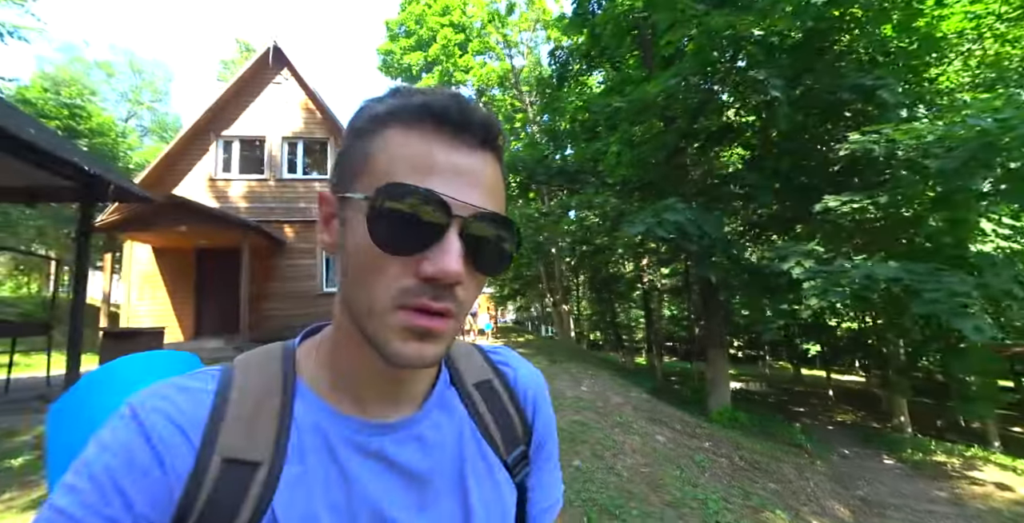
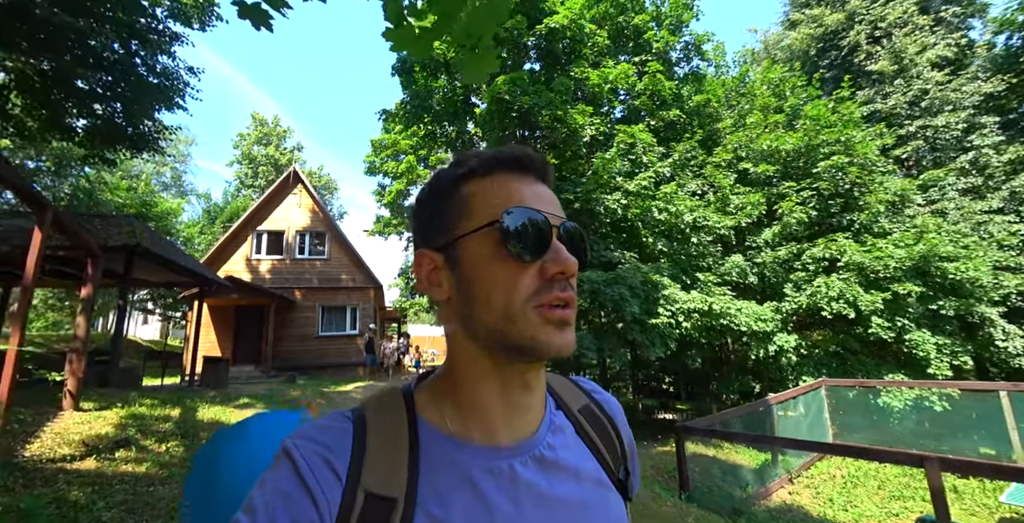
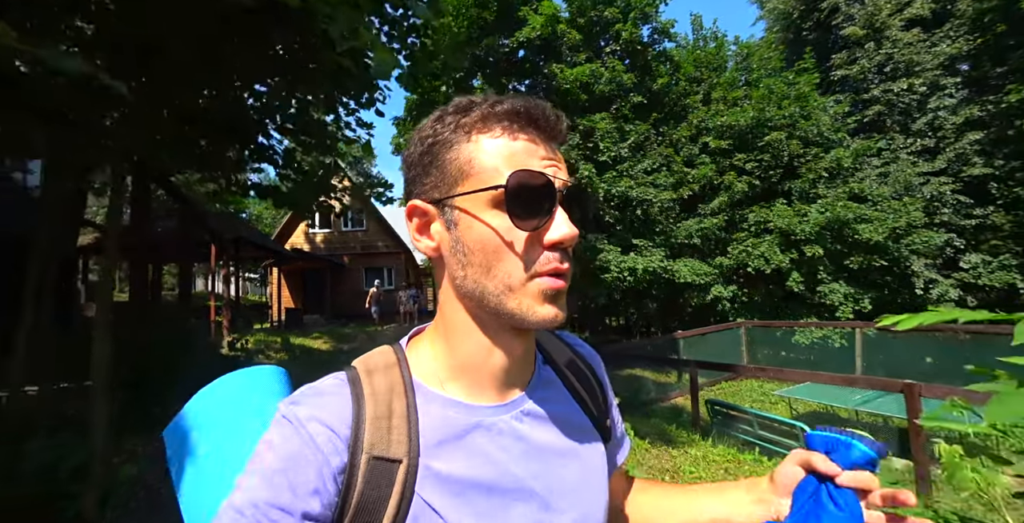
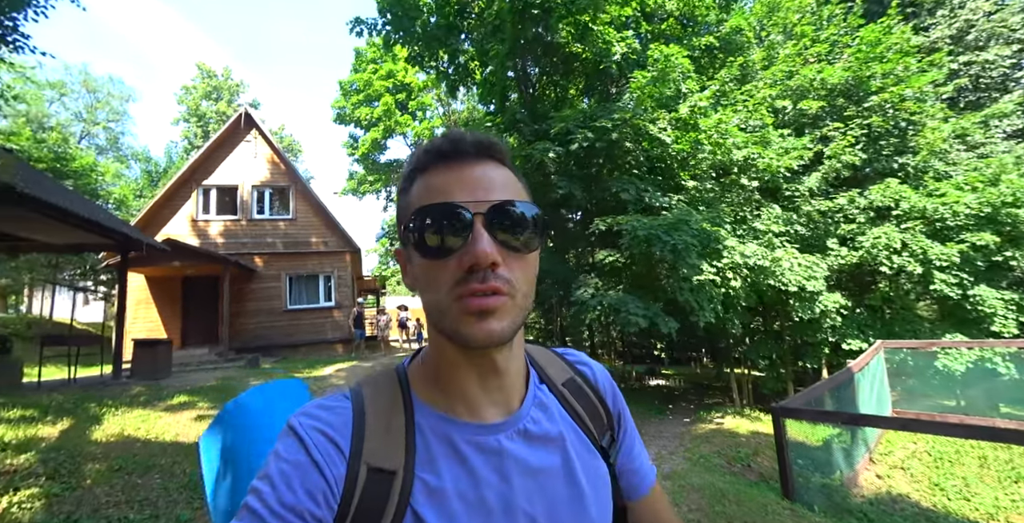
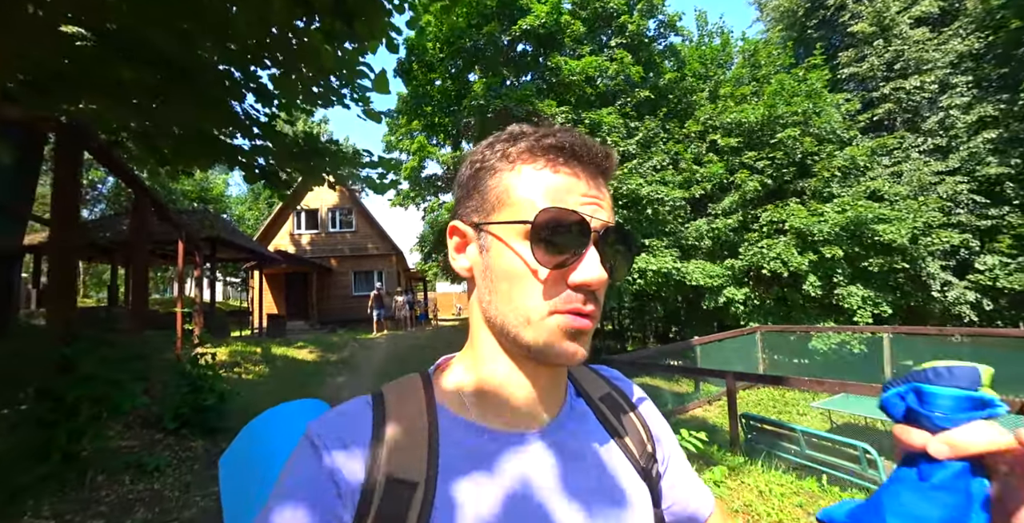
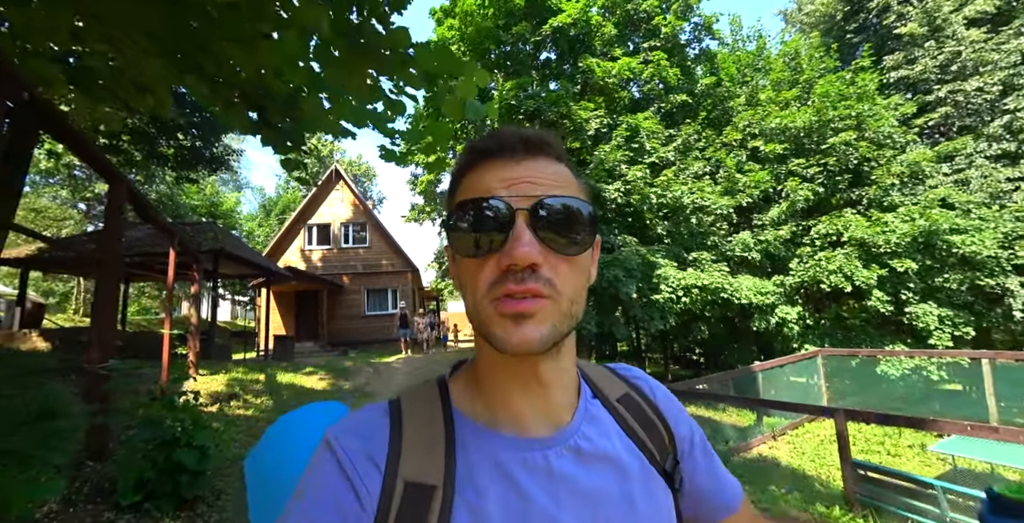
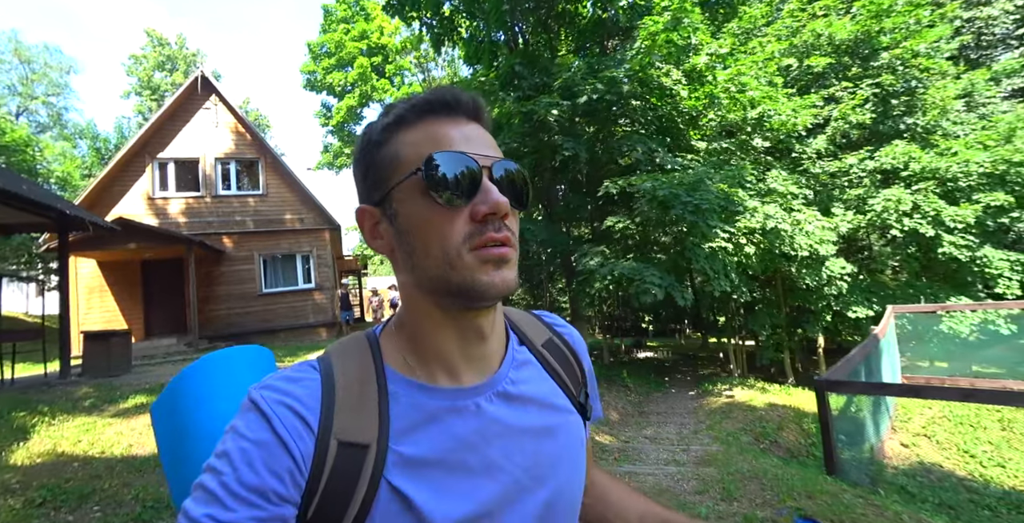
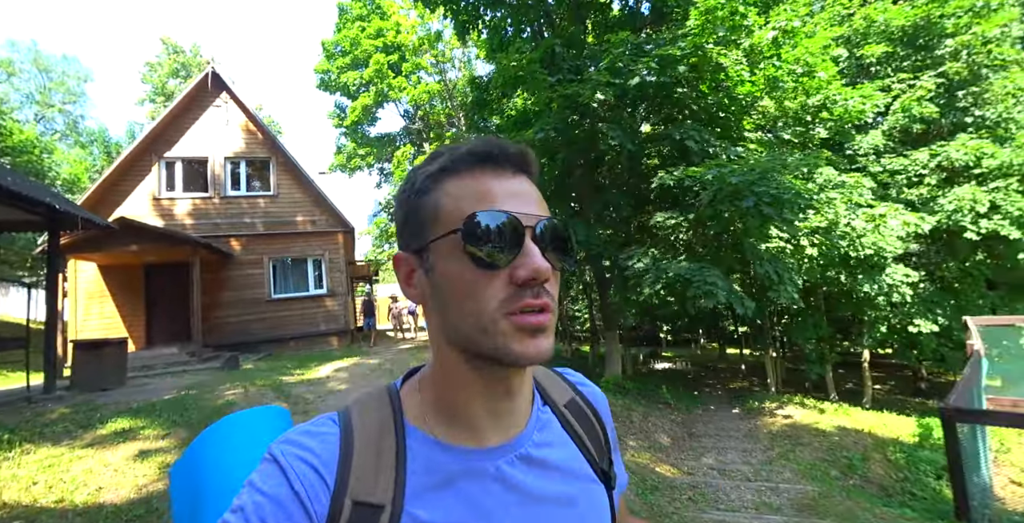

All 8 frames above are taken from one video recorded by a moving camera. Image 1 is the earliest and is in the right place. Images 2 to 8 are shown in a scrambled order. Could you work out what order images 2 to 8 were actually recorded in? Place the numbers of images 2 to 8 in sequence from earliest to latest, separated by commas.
8, 7, 4, 2, 6, 5, 3
